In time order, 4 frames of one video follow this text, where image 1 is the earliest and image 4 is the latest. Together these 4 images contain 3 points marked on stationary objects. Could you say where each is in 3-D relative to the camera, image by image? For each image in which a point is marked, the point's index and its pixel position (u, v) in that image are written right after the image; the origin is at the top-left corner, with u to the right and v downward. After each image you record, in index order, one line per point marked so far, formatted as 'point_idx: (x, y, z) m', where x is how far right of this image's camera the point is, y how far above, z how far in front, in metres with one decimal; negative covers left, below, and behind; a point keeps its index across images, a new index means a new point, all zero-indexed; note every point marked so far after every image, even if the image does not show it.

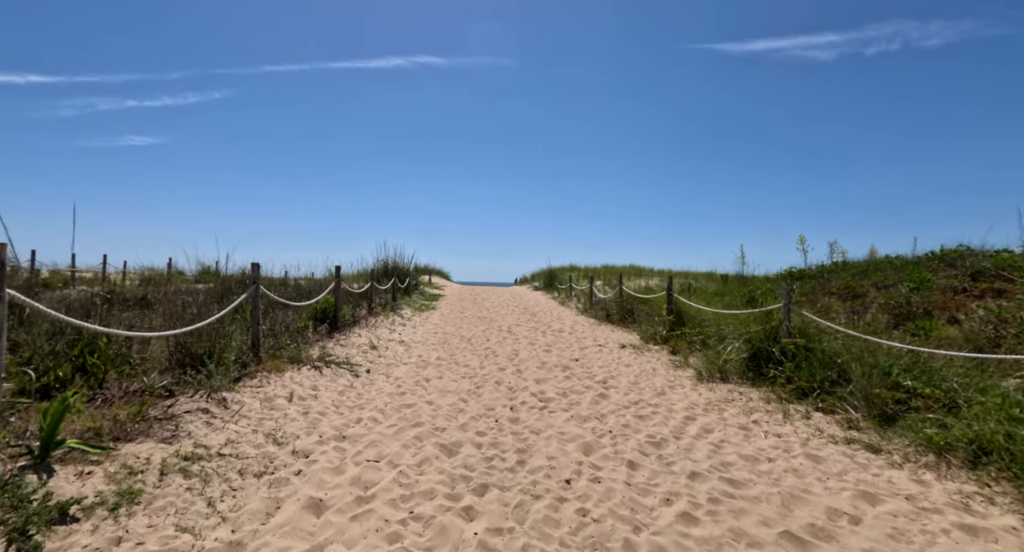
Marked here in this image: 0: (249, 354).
0: (-2.8, -0.9, +5.8) m
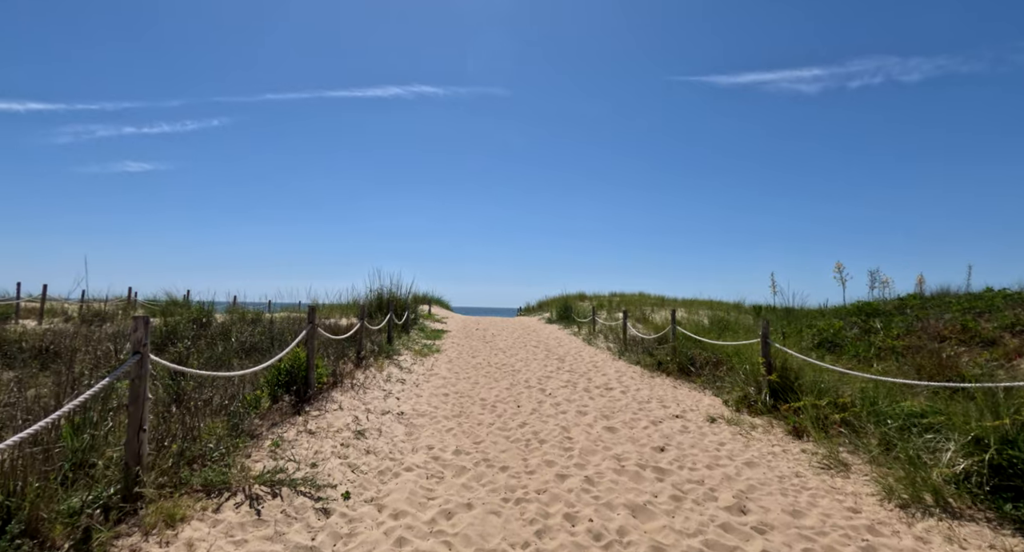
0: (-2.2, -1.2, +3.1) m
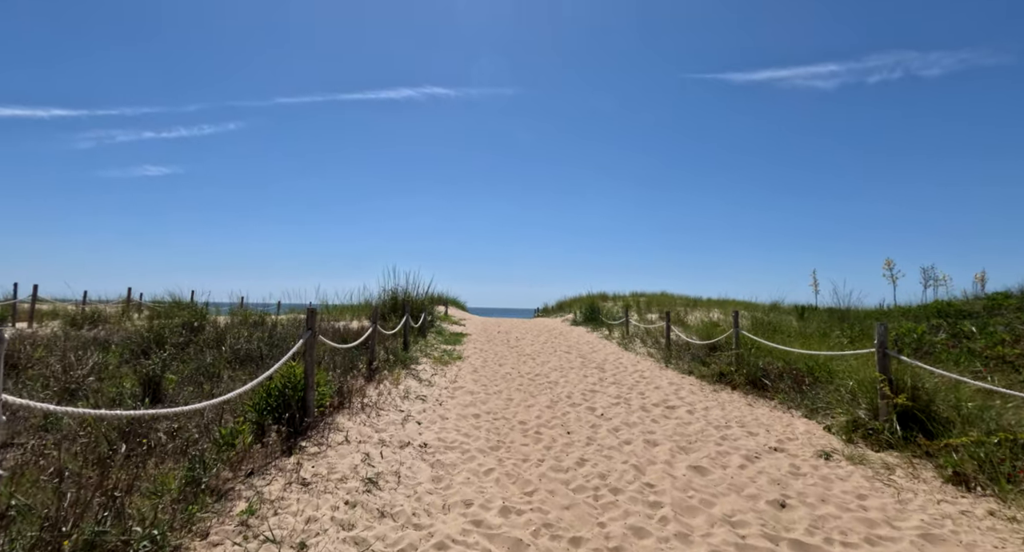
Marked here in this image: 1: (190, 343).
0: (-1.8, -1.2, +1.6) m
1: (-5.3, -1.1, +9.0) m
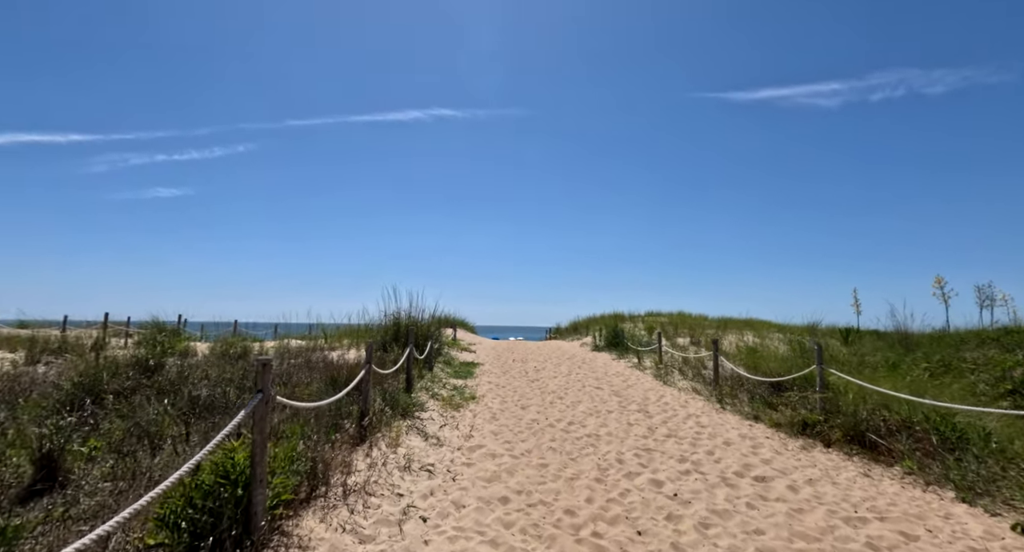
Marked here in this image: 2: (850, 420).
0: (-1.5, -1.3, -0.2) m
1: (-4.9, -1.5, +7.1) m
2: (+4.2, -1.8, +6.8) m
